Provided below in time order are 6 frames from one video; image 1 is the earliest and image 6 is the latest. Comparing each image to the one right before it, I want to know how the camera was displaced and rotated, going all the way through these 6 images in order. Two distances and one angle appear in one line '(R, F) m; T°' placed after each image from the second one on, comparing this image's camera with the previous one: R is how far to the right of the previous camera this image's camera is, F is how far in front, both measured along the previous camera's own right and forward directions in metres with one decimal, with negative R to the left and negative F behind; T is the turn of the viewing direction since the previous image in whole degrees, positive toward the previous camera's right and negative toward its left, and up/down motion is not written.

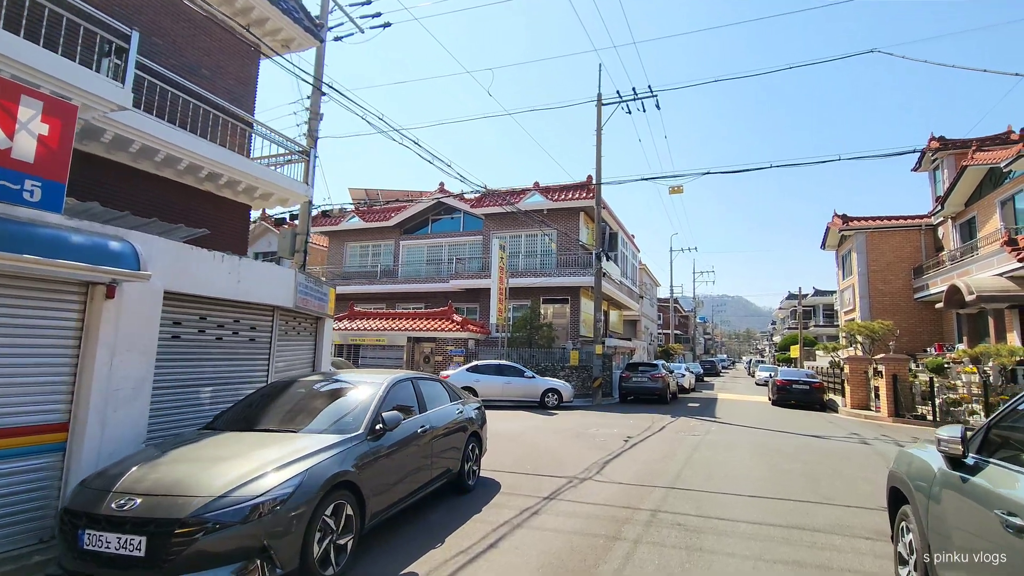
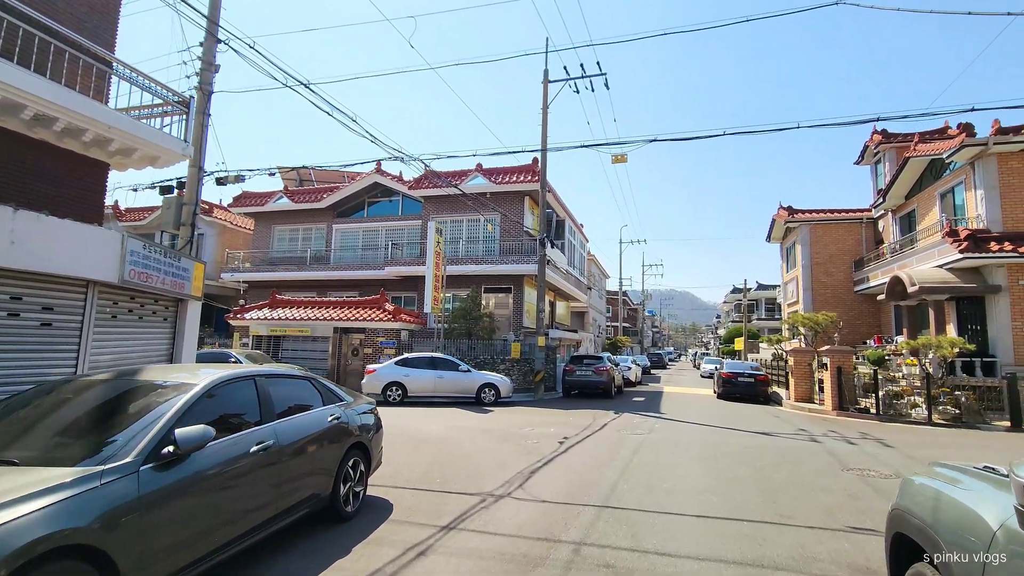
(+0.6, +1.3) m; +5°
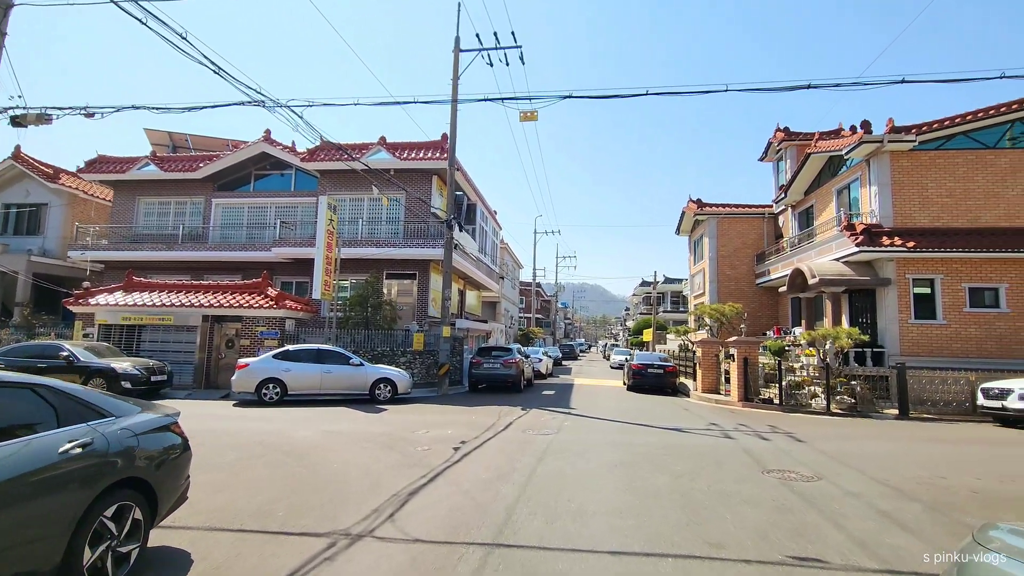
(+0.4, +1.4) m; +9°
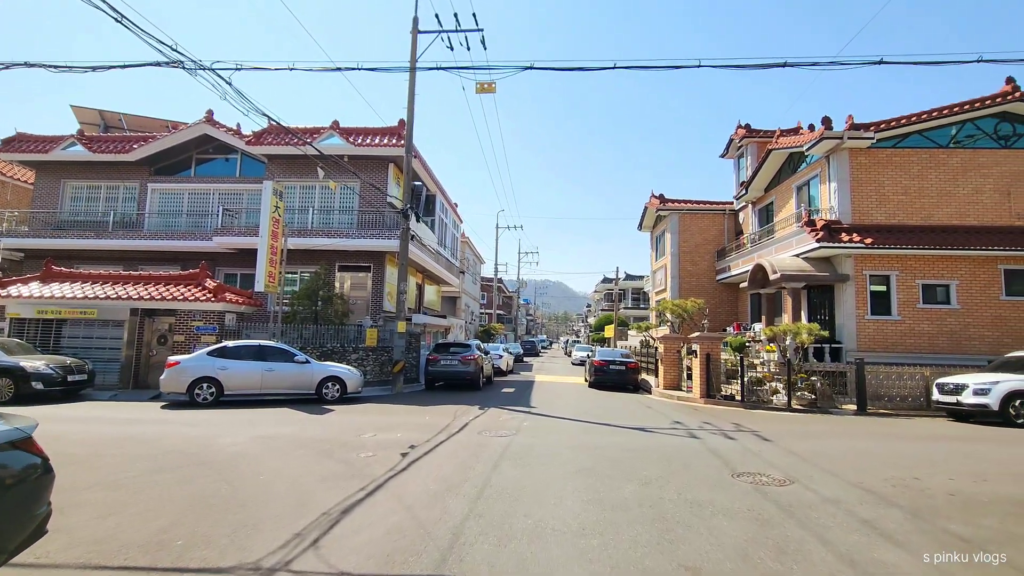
(+0.1, +0.7) m; +4°
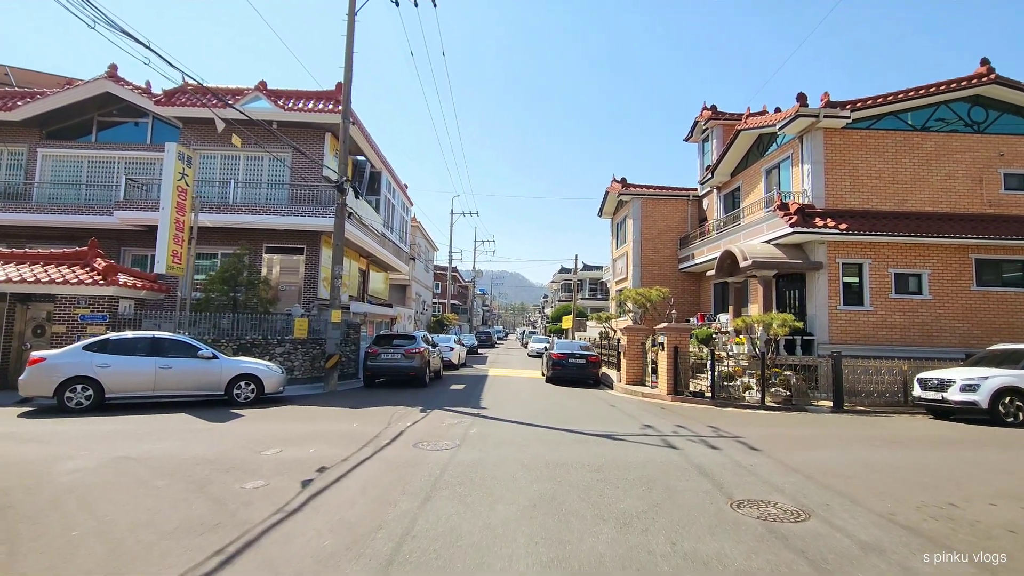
(+0.2, +1.7) m; +5°
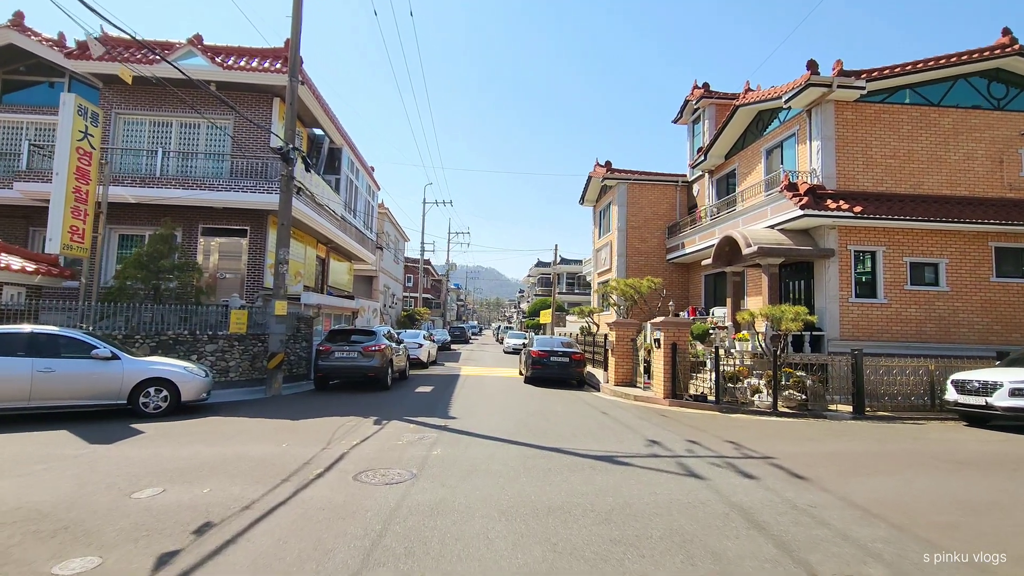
(0.0, +1.9) m; +3°
